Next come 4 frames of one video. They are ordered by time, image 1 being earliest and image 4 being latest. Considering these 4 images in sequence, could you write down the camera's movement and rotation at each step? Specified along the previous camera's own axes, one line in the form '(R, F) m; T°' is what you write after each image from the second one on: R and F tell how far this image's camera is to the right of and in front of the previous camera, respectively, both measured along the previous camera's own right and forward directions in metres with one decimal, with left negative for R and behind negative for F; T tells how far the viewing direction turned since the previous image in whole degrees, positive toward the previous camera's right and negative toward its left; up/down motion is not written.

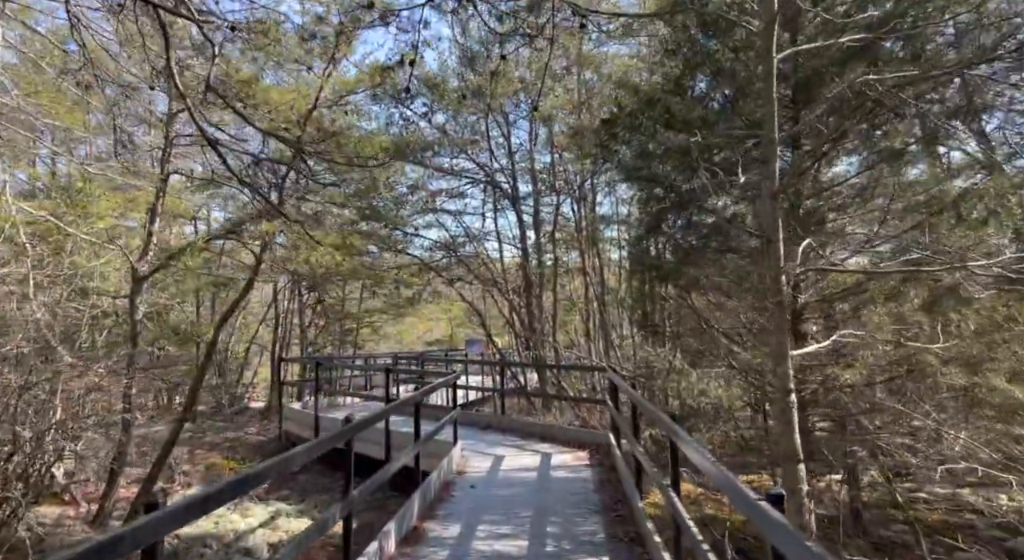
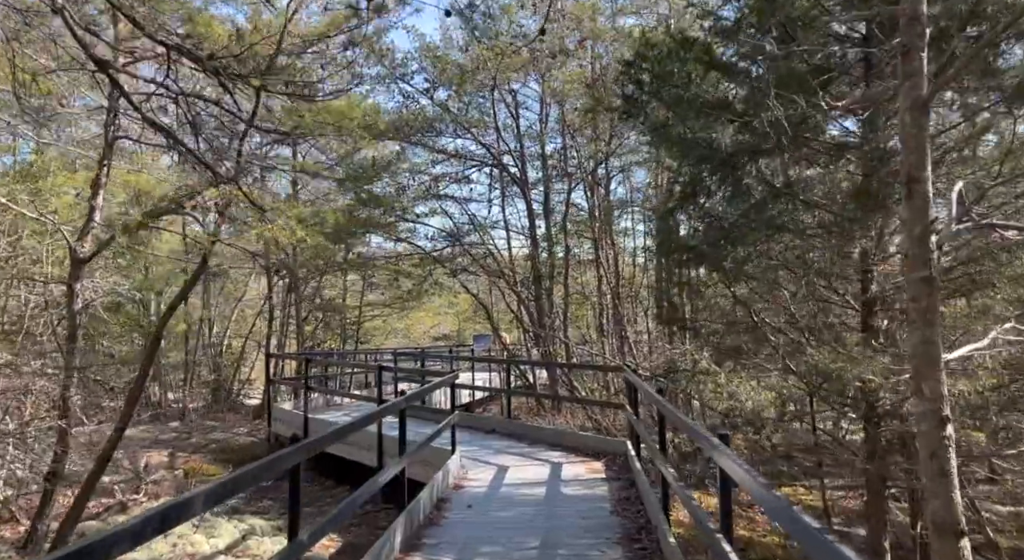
(+0.1, +0.9) m; -1°
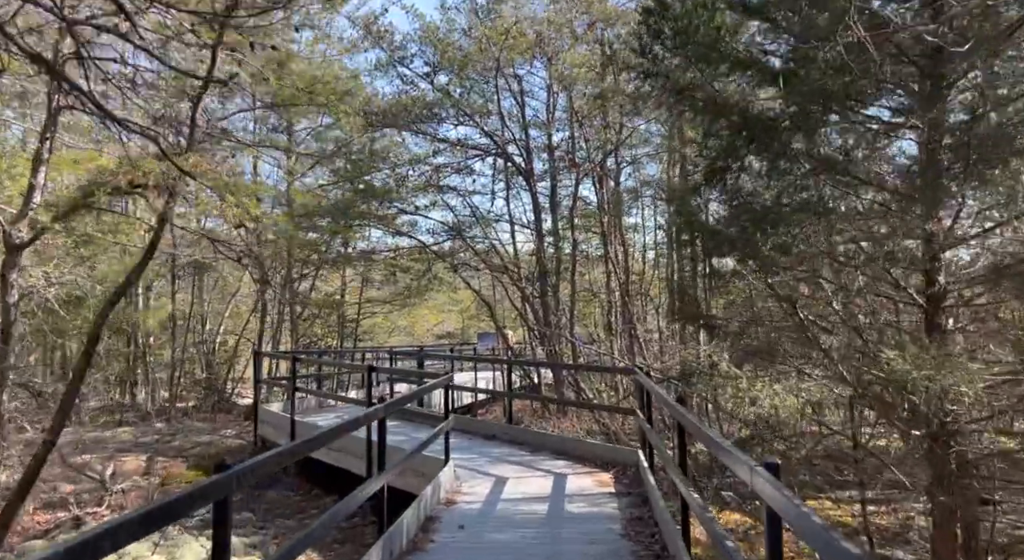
(+0.1, +0.6) m; -1°
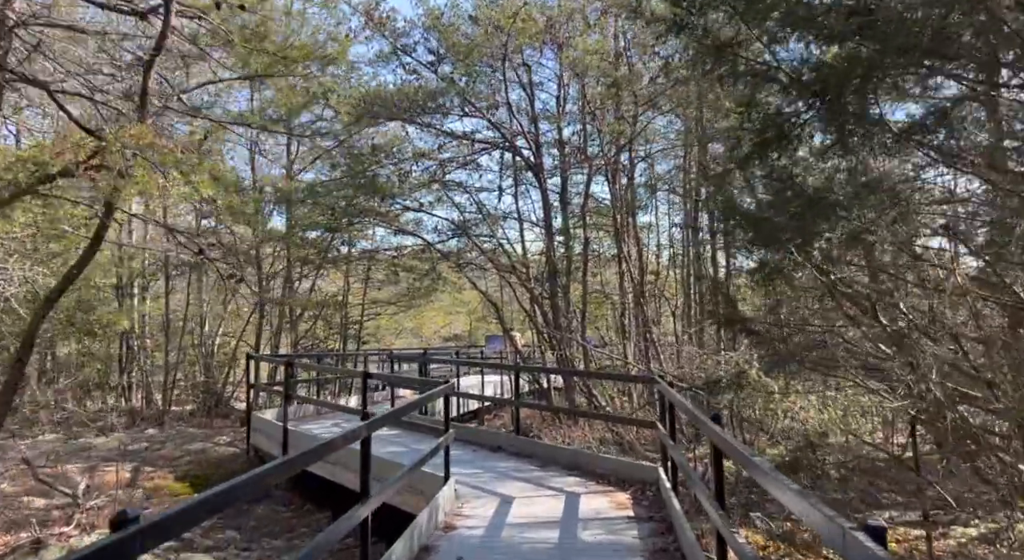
(0.0, +0.6) m; -1°
